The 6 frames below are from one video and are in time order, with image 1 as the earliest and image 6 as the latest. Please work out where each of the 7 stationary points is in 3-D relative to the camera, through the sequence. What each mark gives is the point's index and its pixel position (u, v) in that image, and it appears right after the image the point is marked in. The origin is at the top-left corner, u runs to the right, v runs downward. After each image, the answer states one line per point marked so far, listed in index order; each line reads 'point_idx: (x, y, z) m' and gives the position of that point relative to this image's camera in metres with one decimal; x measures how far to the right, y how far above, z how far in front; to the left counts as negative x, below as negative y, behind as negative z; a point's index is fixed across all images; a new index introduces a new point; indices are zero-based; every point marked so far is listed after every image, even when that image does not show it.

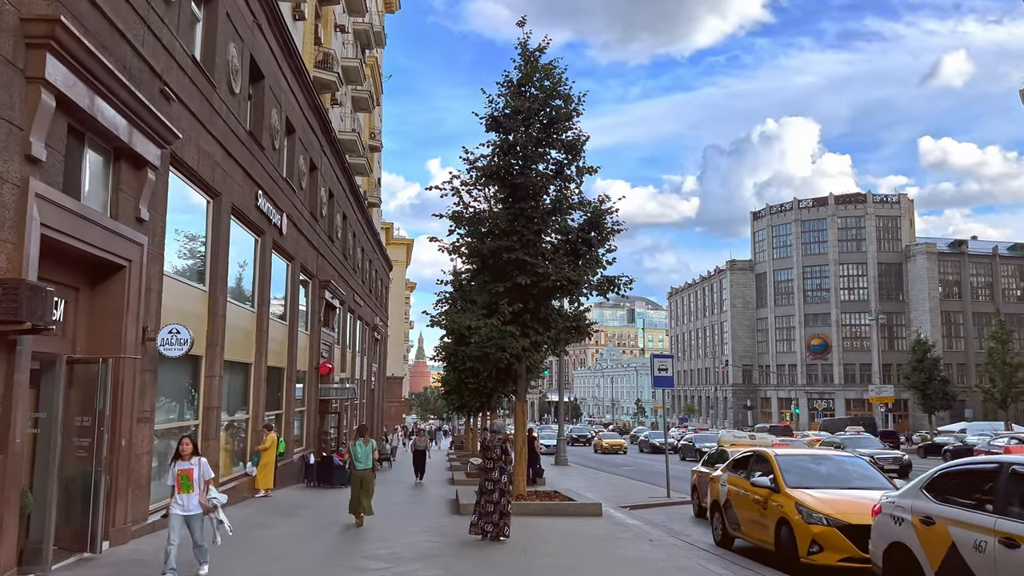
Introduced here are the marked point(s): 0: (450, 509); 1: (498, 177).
0: (-1.1, -4.0, +14.4) m
1: (-0.3, +2.1, +15.2) m
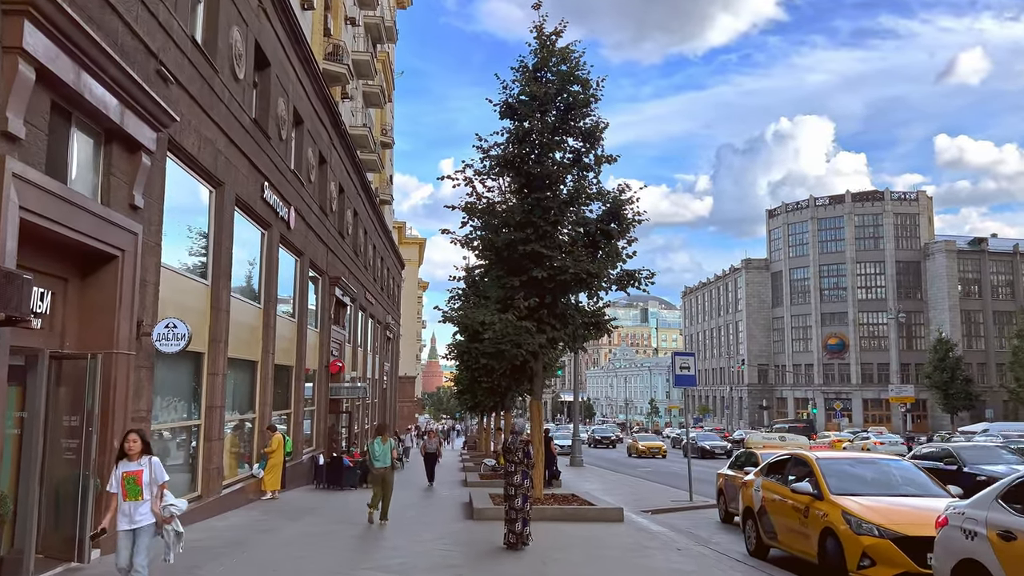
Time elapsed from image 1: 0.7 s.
0: (-0.8, -3.8, +13.8) m
1: (0.0, +2.2, +14.6) m
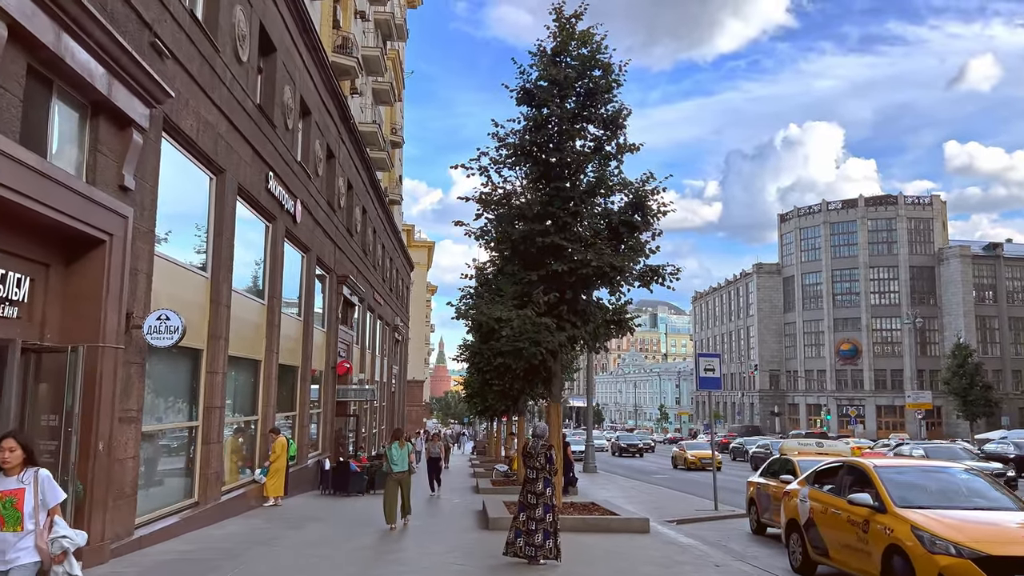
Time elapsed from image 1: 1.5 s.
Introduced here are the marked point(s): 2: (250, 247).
0: (-0.5, -3.8, +12.9) m
1: (+0.3, +2.3, +13.8) m
2: (-4.9, +0.8, +15.2) m
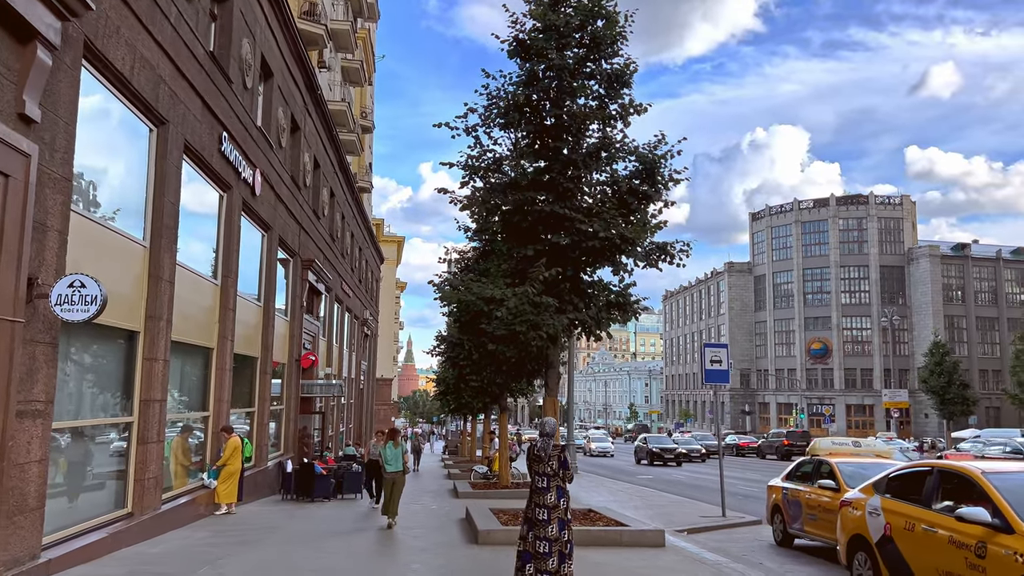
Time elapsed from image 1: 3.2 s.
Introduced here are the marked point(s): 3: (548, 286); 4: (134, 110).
0: (-0.7, -3.4, +11.2) m
1: (+0.2, +2.6, +12.1) m
2: (-5.1, +1.1, +13.3) m
3: (+0.5, 0.0, +11.2) m
4: (-4.7, +2.2, +10.1) m
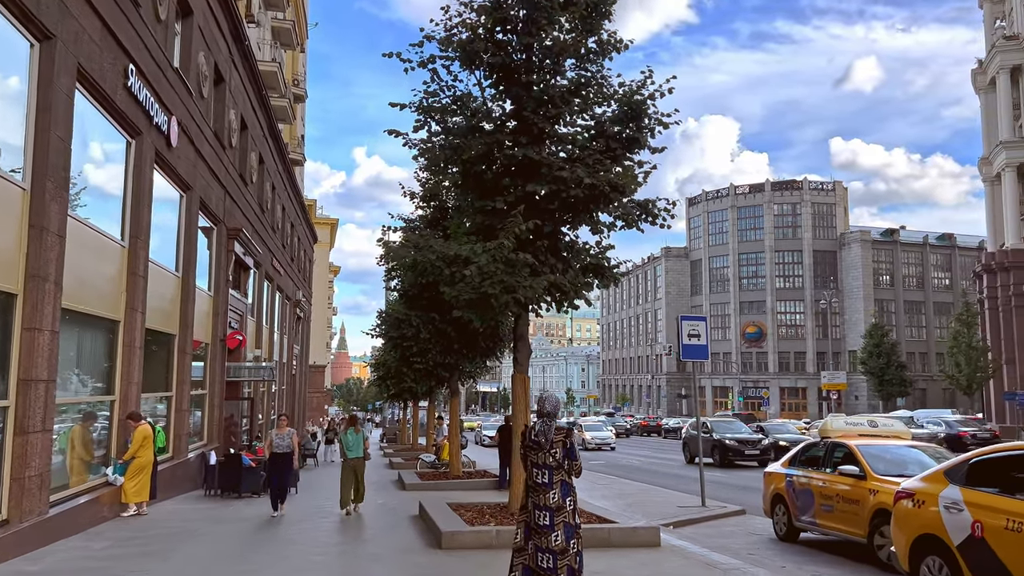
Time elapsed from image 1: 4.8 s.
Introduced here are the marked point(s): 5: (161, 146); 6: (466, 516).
0: (-1.1, -2.9, +9.5) m
1: (-0.3, +3.1, +10.4) m
2: (-5.7, +1.7, +11.2) m
3: (+0.1, +0.5, +9.6) m
4: (-5.0, +2.7, +8.0) m
5: (-5.7, +2.3, +13.3) m
6: (-0.6, -2.7, +9.8) m
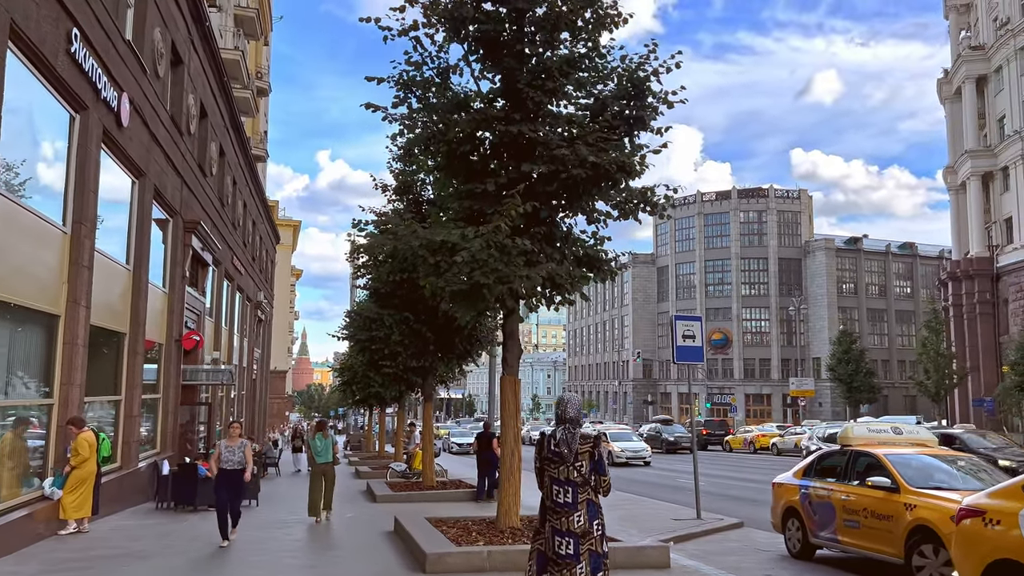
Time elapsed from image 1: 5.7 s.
0: (-1.2, -2.8, +8.5) m
1: (-0.4, +3.2, +9.4) m
2: (-5.8, +1.8, +10.0) m
3: (0.0, +0.6, +8.6) m
4: (-5.0, +2.8, +6.9) m
5: (-6.0, +2.4, +12.1) m
6: (-0.7, -2.6, +8.8) m
